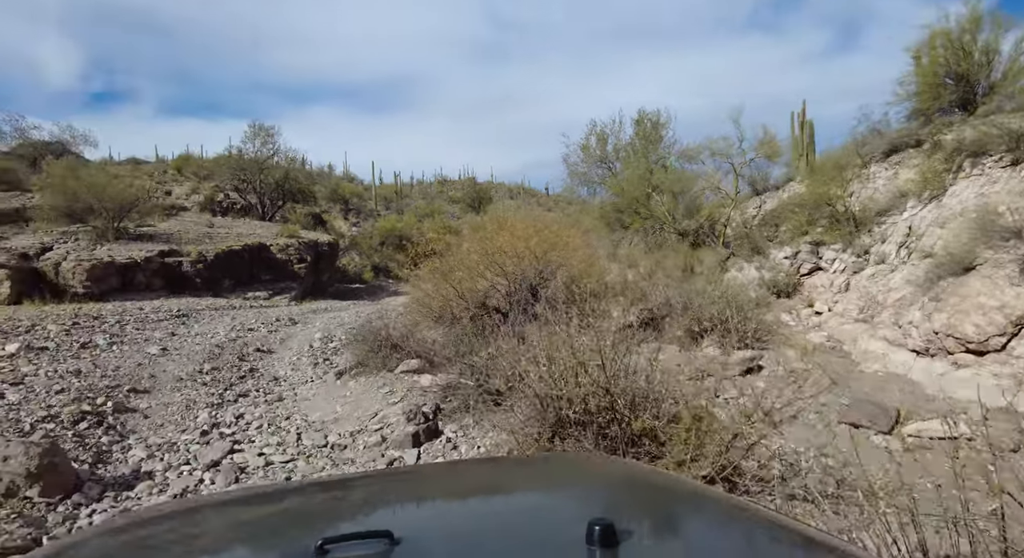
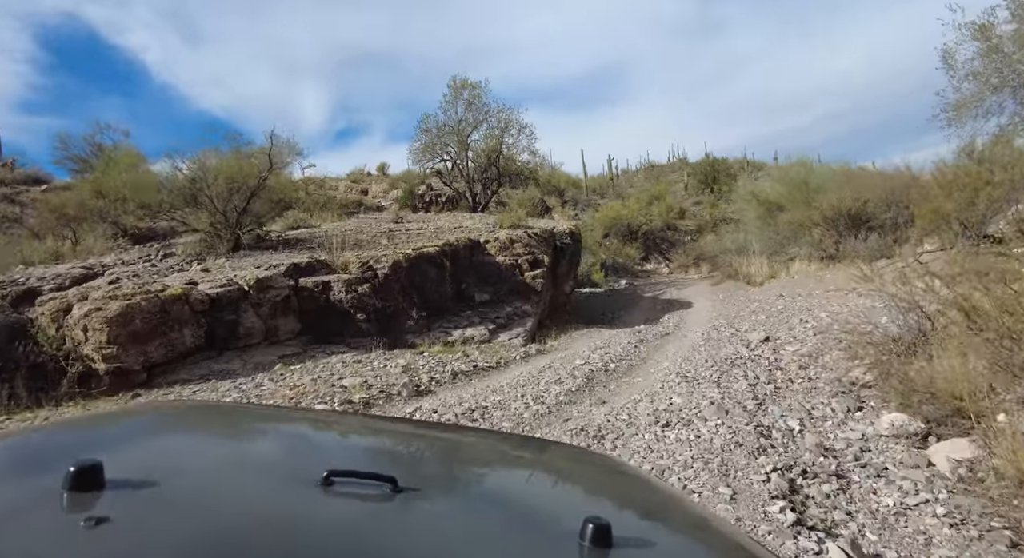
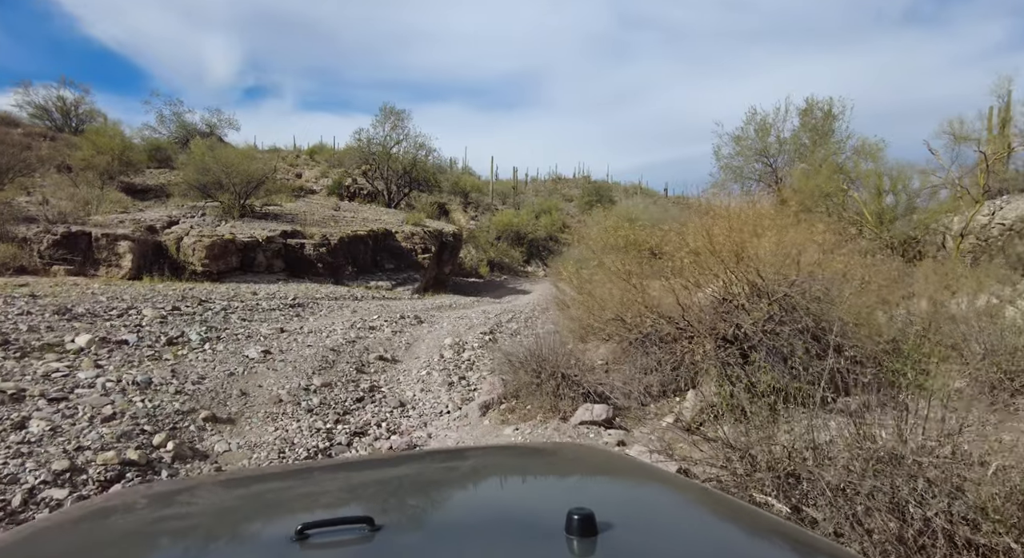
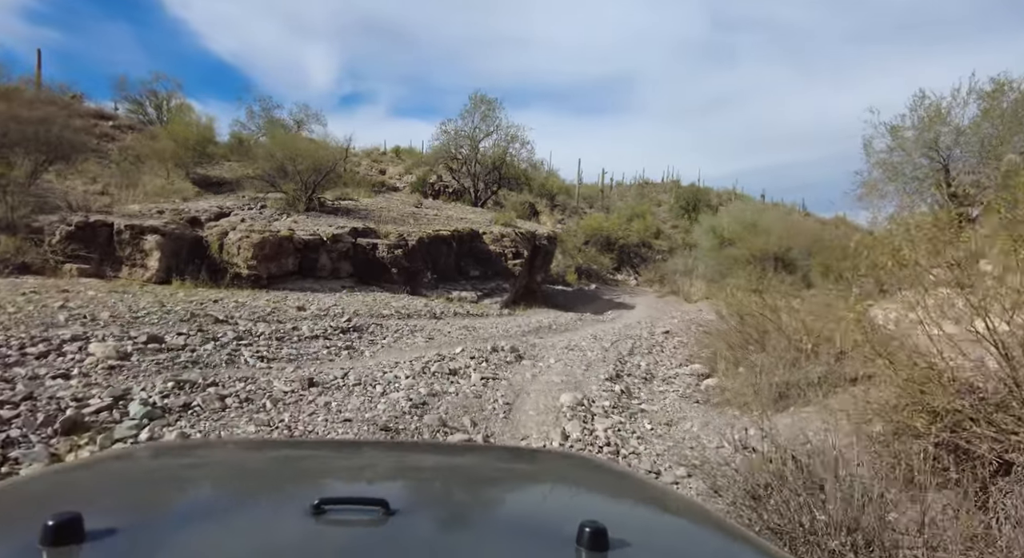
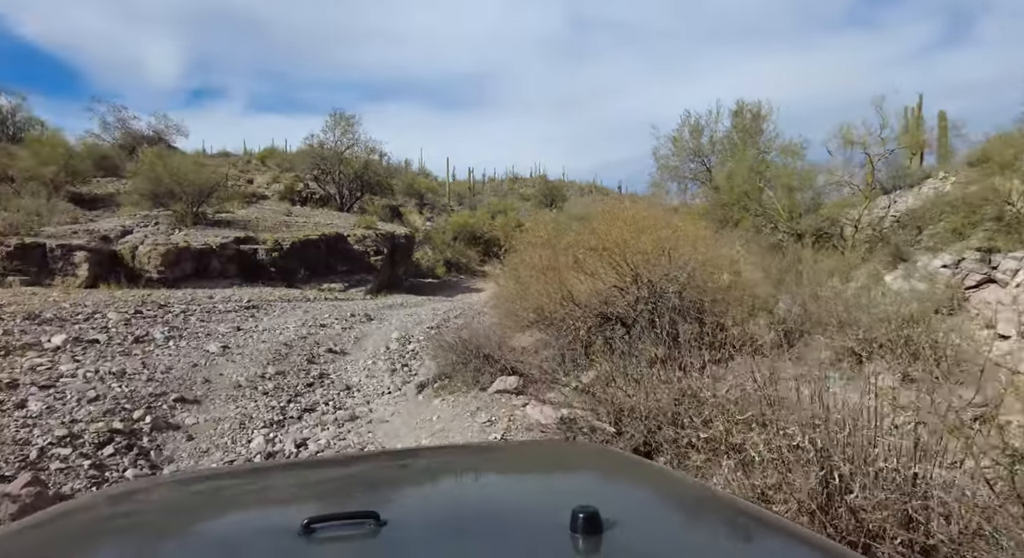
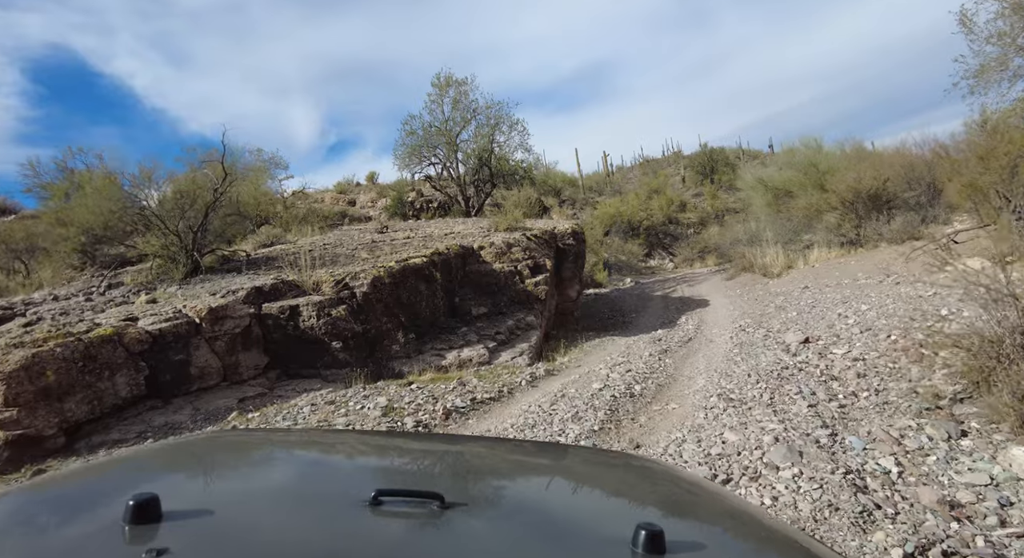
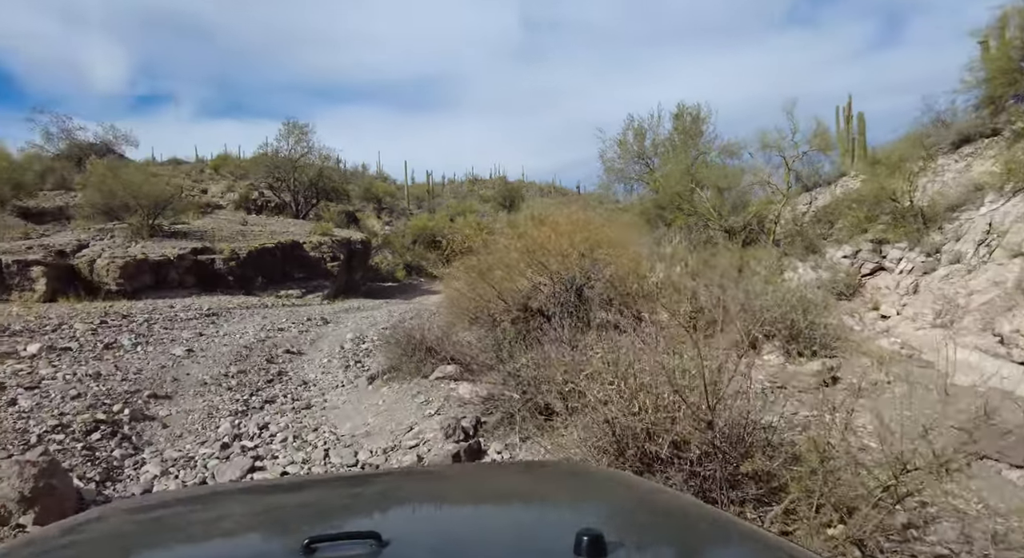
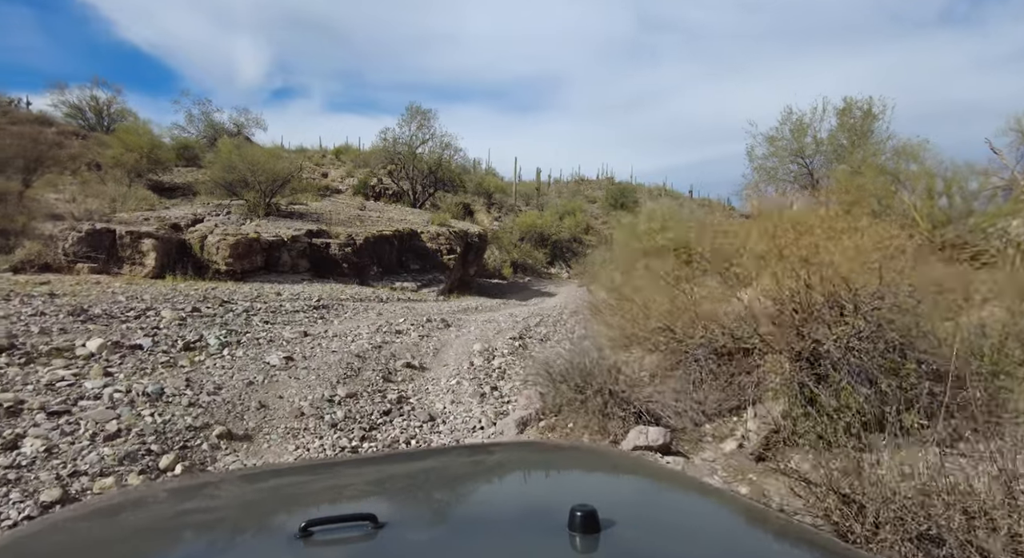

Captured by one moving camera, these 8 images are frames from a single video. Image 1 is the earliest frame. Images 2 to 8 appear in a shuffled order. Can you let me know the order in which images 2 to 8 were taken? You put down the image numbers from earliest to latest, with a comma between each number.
7, 5, 3, 8, 4, 2, 6
